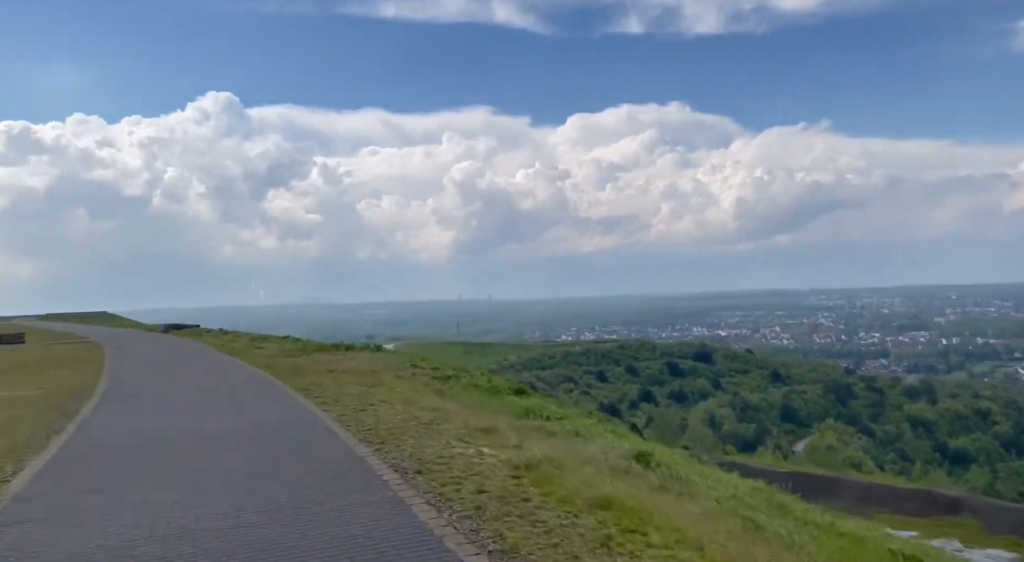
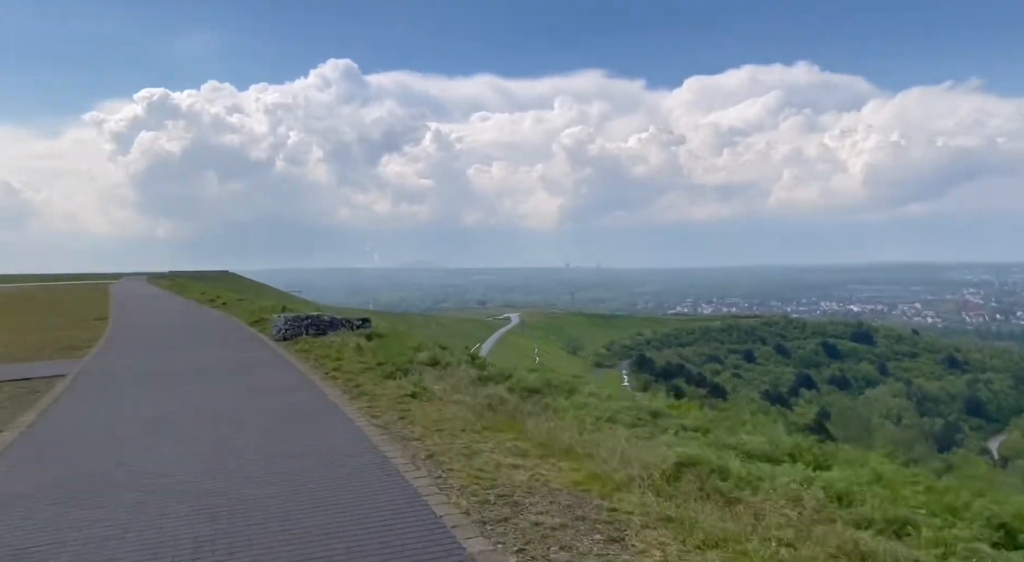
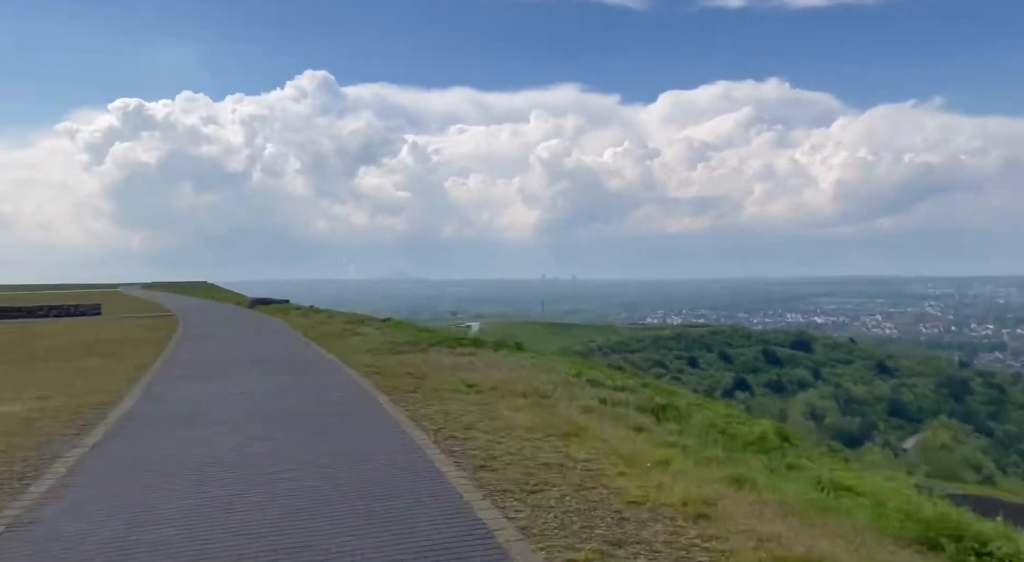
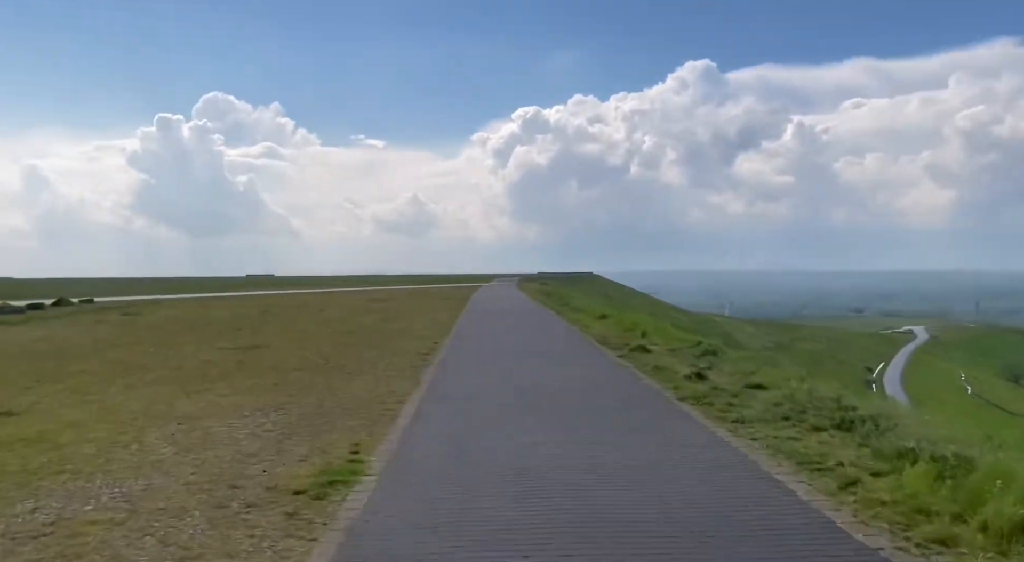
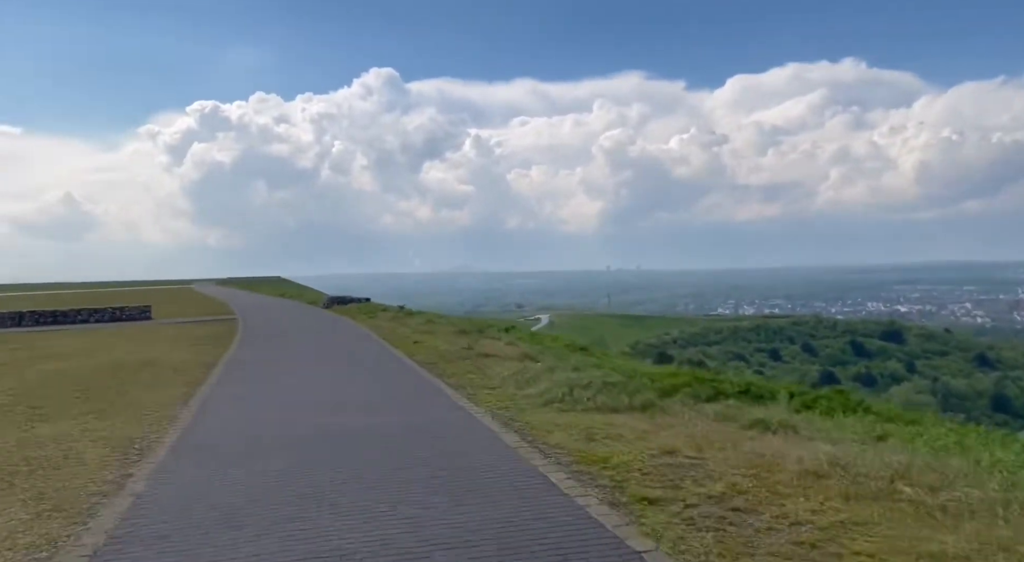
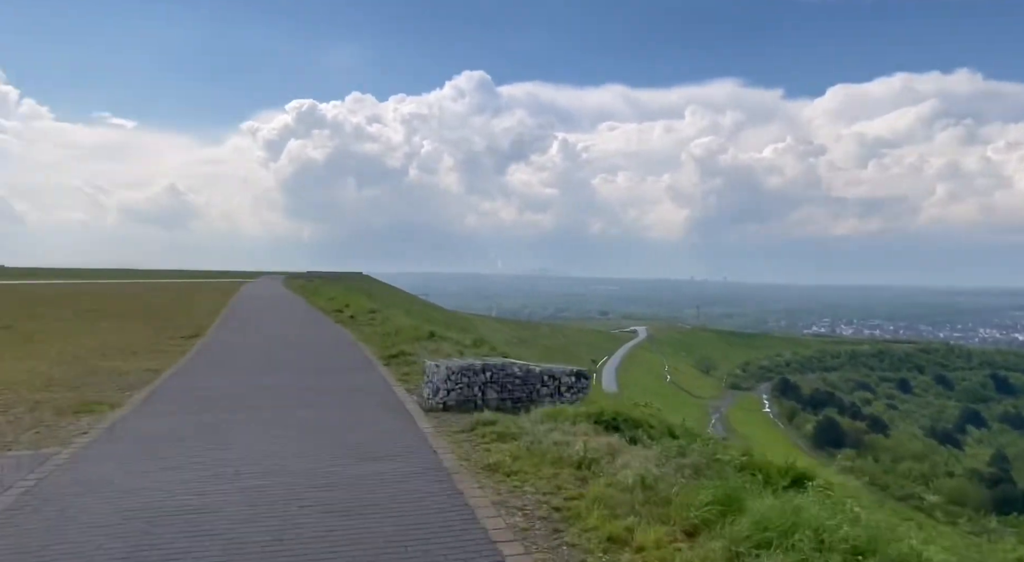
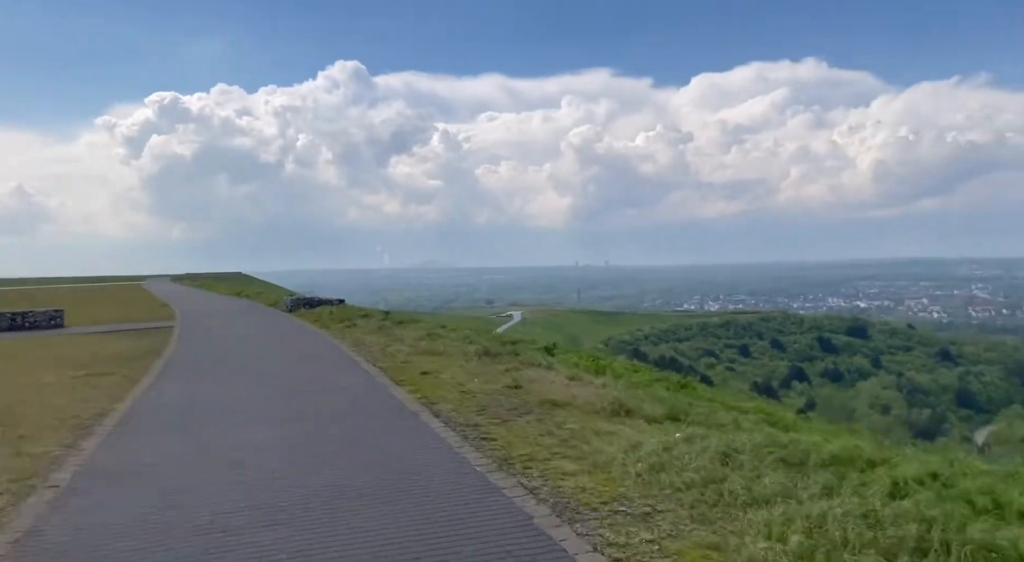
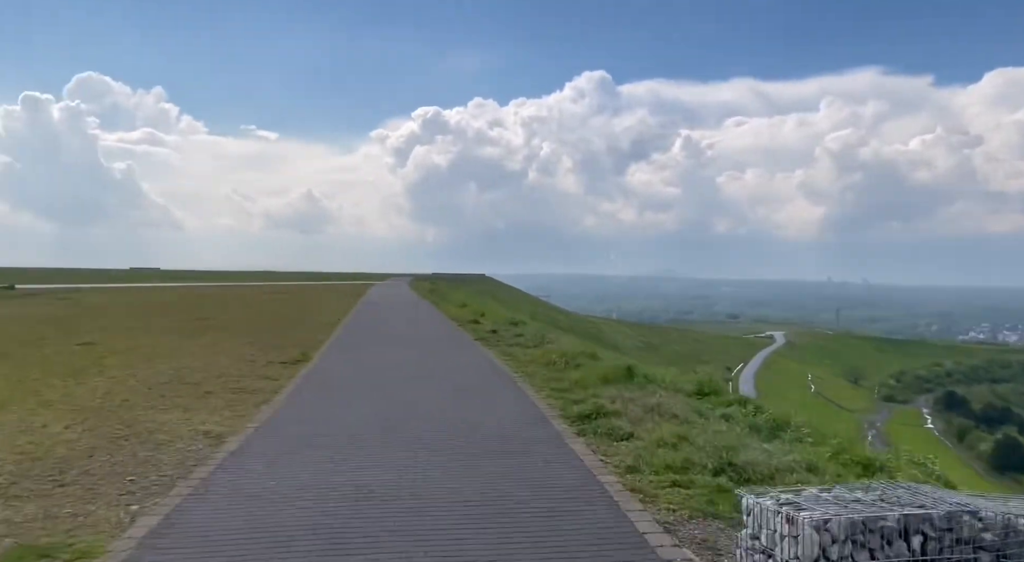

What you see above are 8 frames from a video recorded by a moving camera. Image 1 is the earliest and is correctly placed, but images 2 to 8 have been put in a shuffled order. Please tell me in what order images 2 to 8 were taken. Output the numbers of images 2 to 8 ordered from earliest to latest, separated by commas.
3, 5, 7, 2, 6, 8, 4
